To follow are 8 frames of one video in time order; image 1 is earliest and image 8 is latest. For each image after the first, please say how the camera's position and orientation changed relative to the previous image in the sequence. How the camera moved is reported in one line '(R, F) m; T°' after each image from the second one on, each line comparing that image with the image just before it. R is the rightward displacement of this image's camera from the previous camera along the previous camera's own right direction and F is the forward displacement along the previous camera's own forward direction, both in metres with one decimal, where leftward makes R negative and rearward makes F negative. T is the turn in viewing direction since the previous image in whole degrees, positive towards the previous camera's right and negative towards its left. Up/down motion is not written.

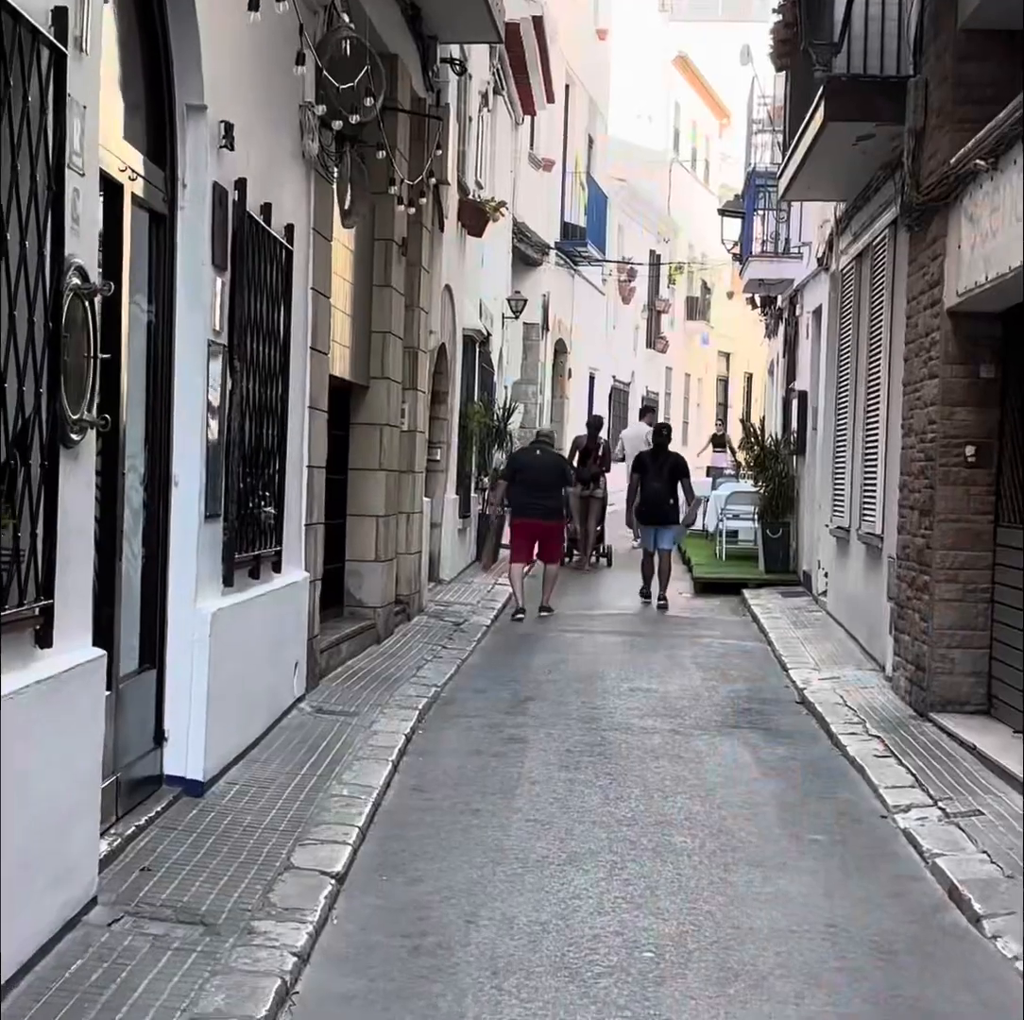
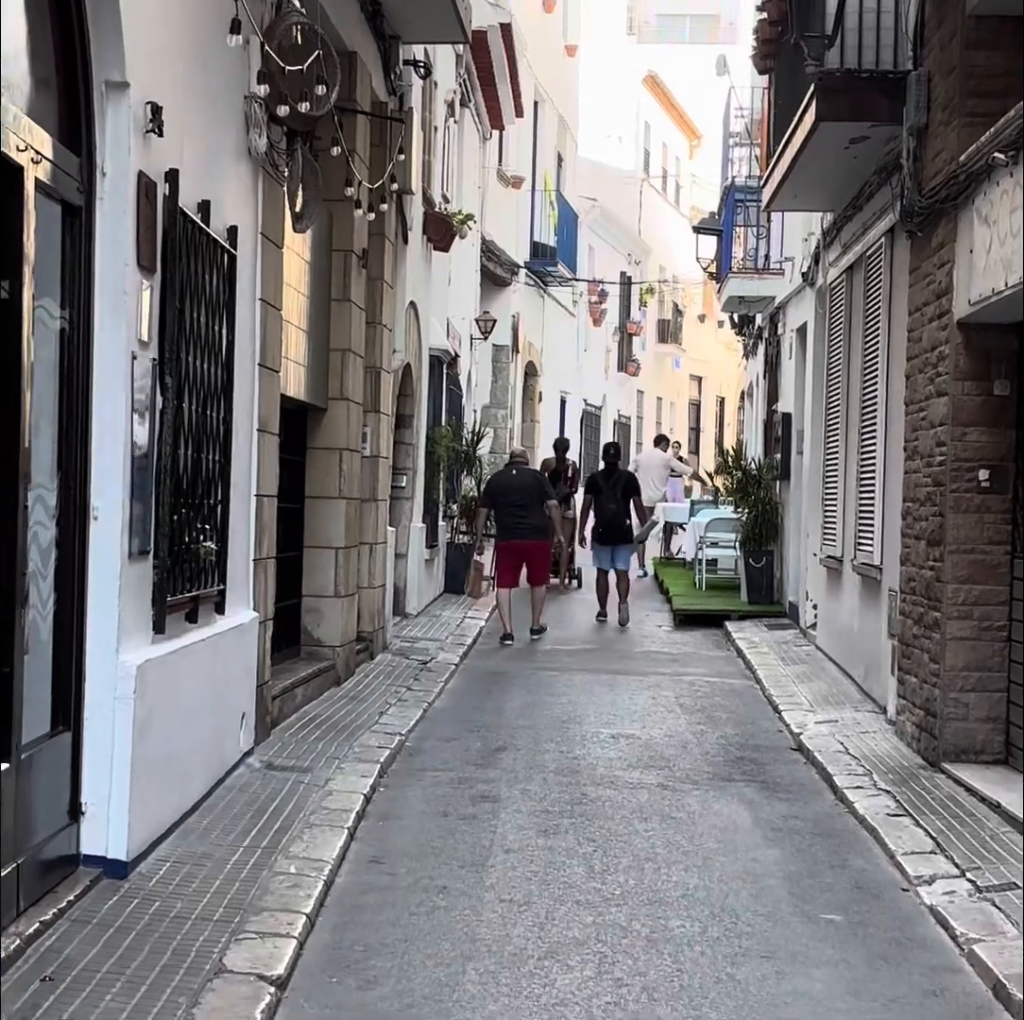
(0.0, +0.8) m; +1°
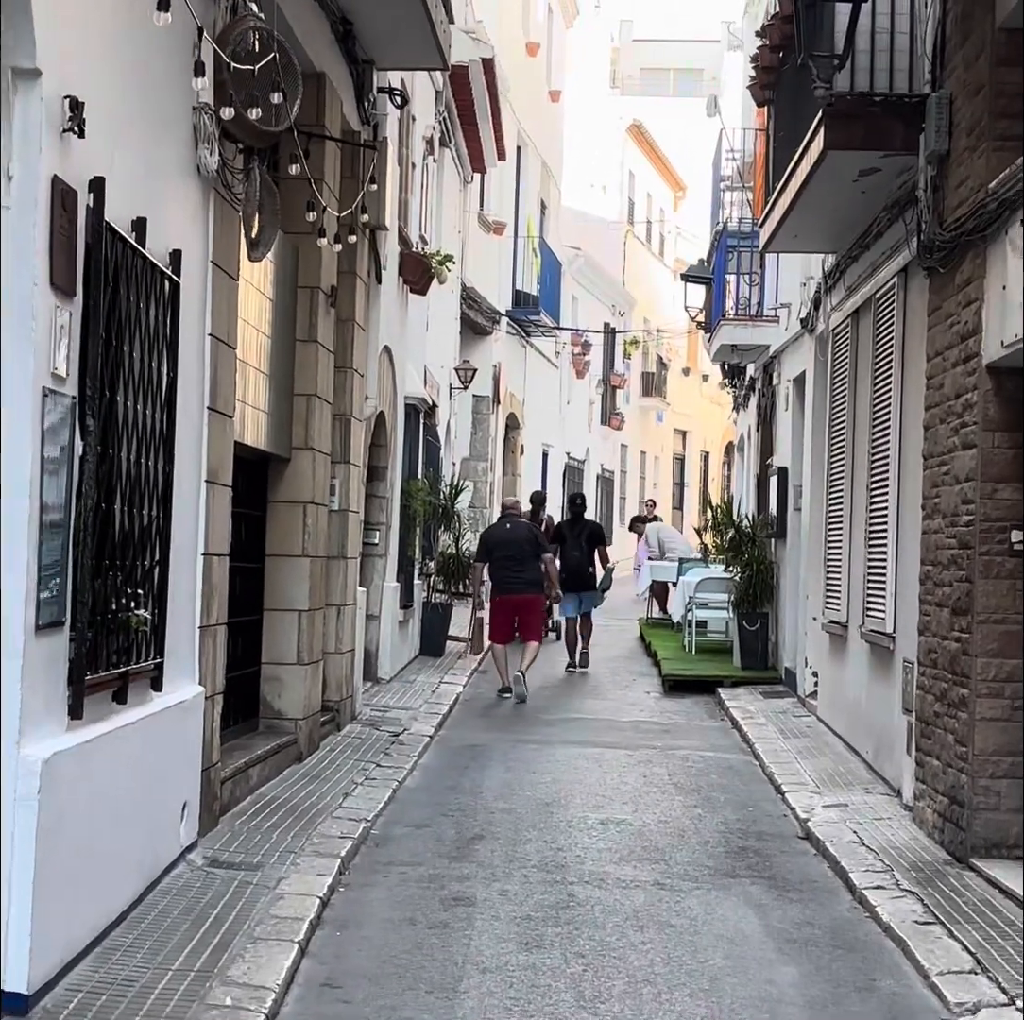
(0.0, +0.8) m; +1°
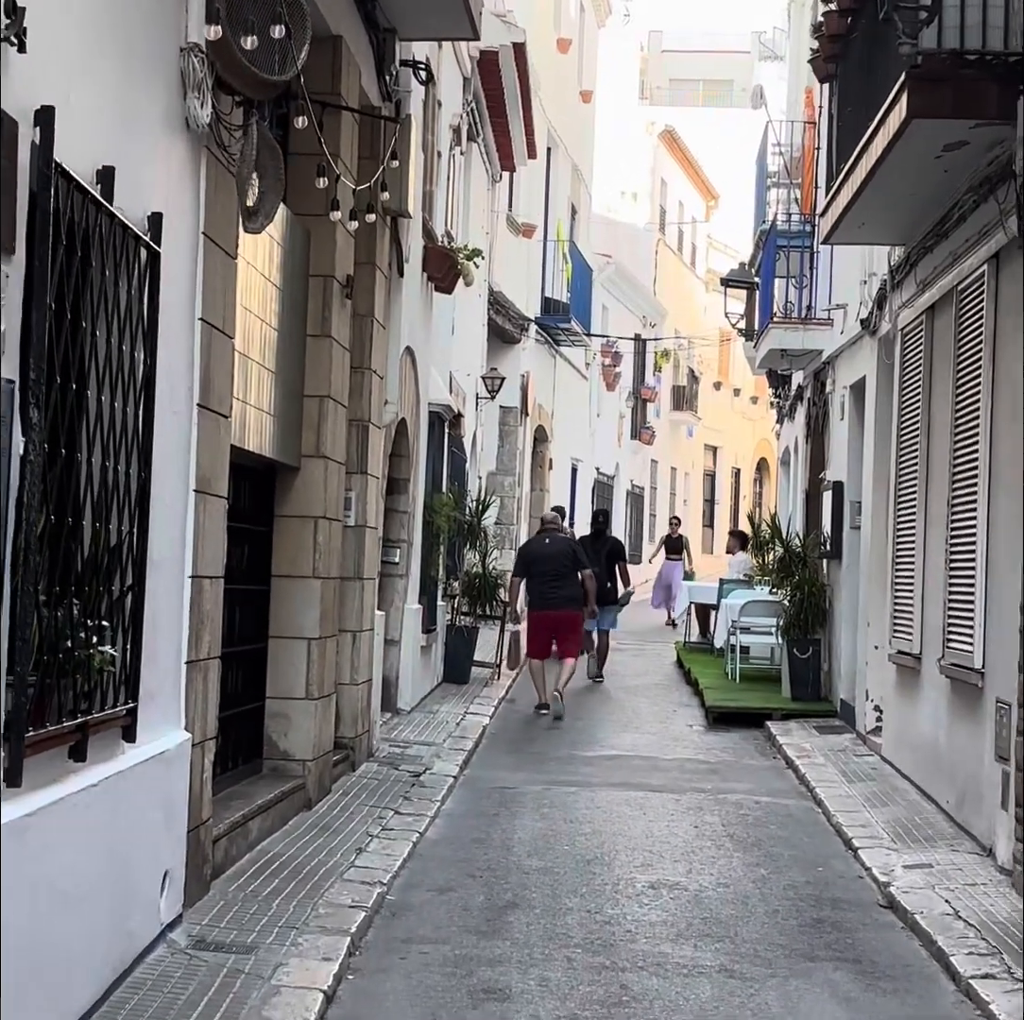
(-0.1, +1.0) m; -1°
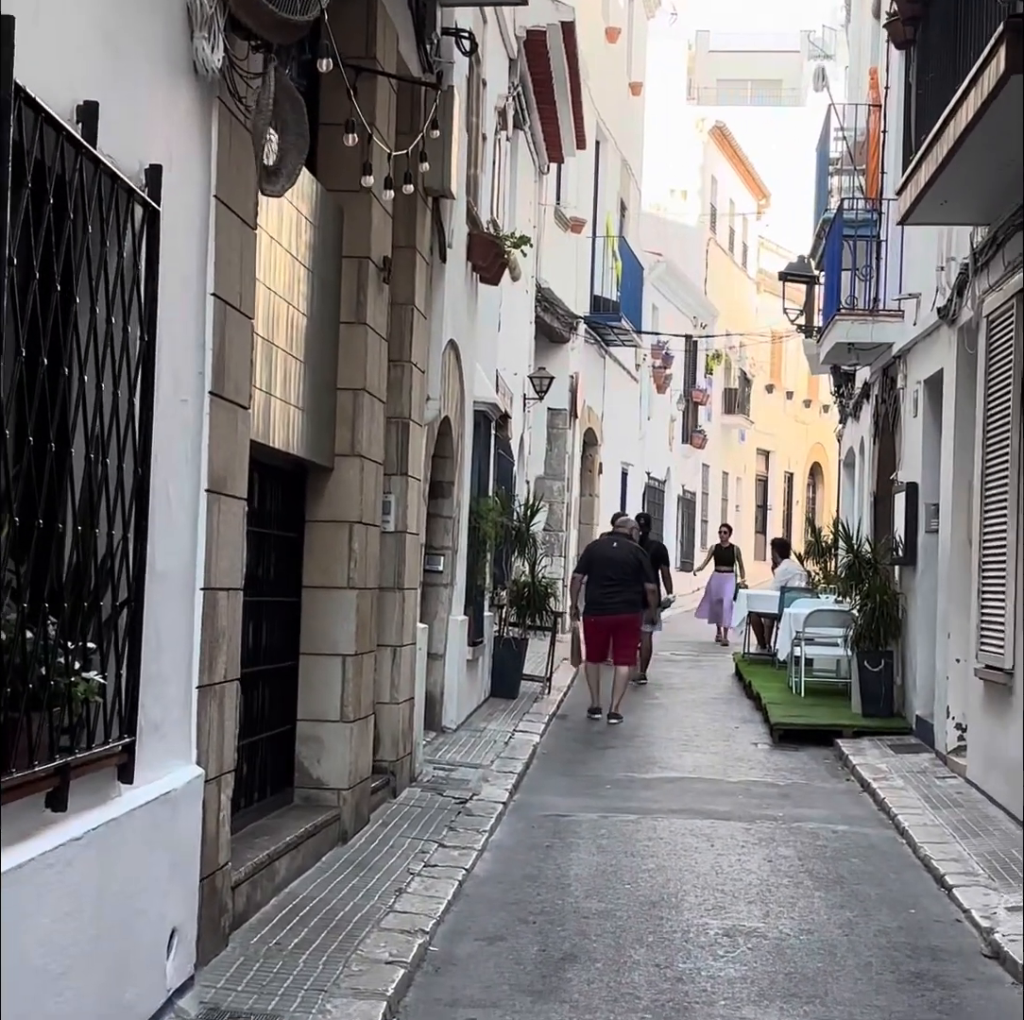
(0.0, +0.7) m; -2°
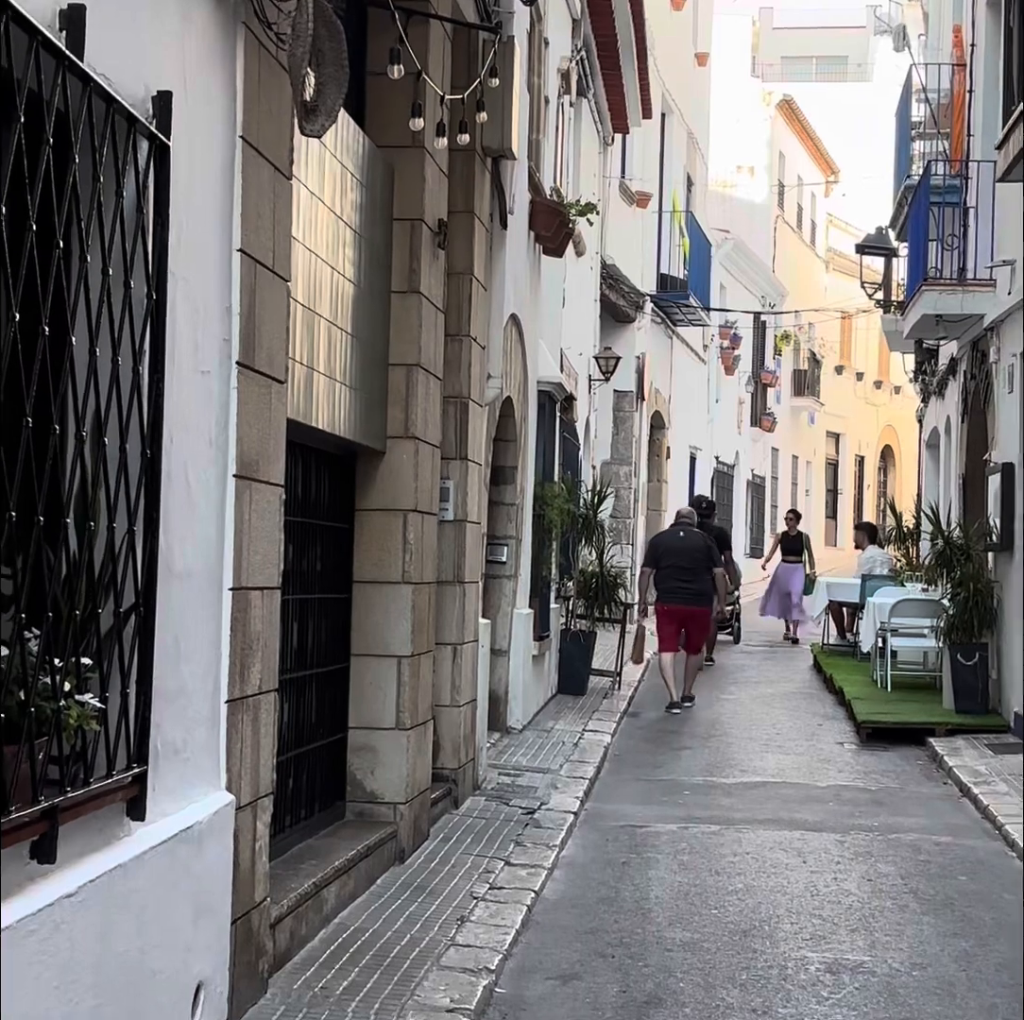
(0.0, +0.7) m; -2°
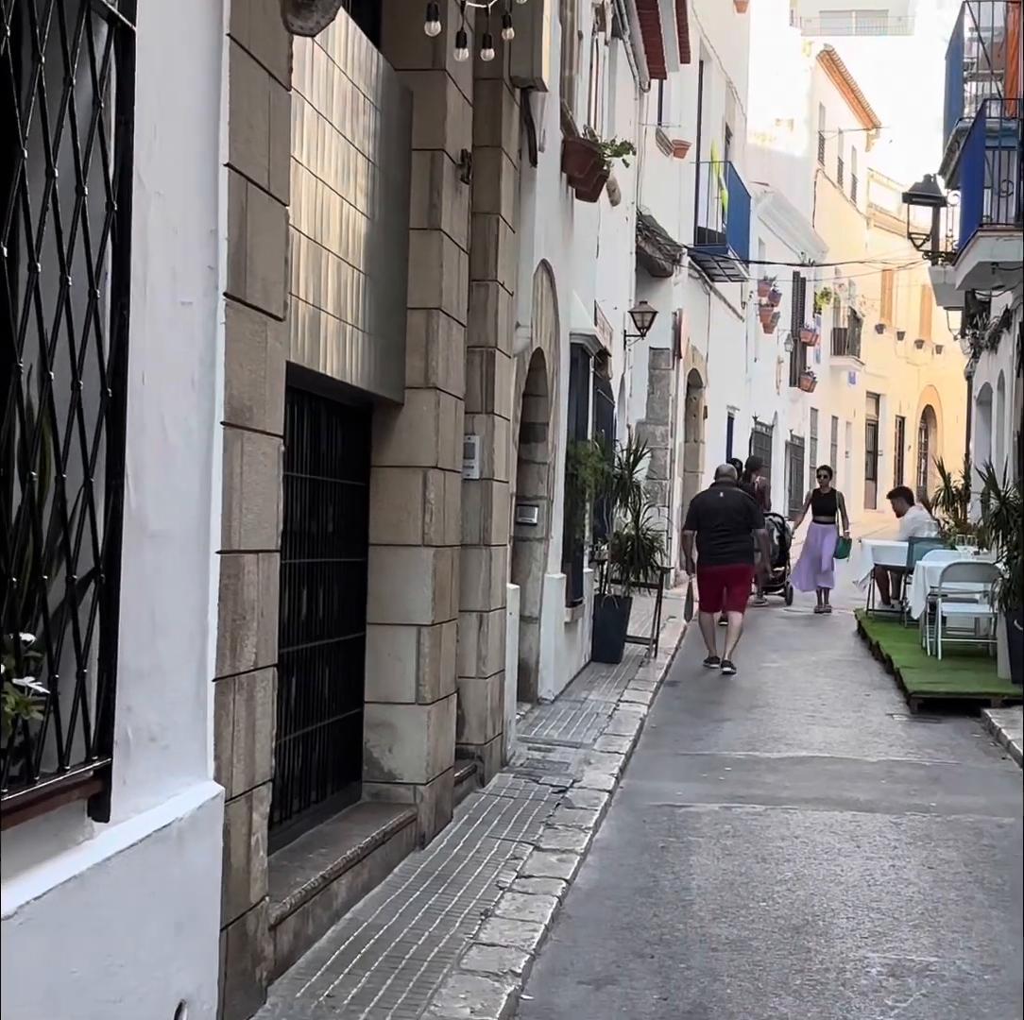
(0.0, +0.5) m; -1°
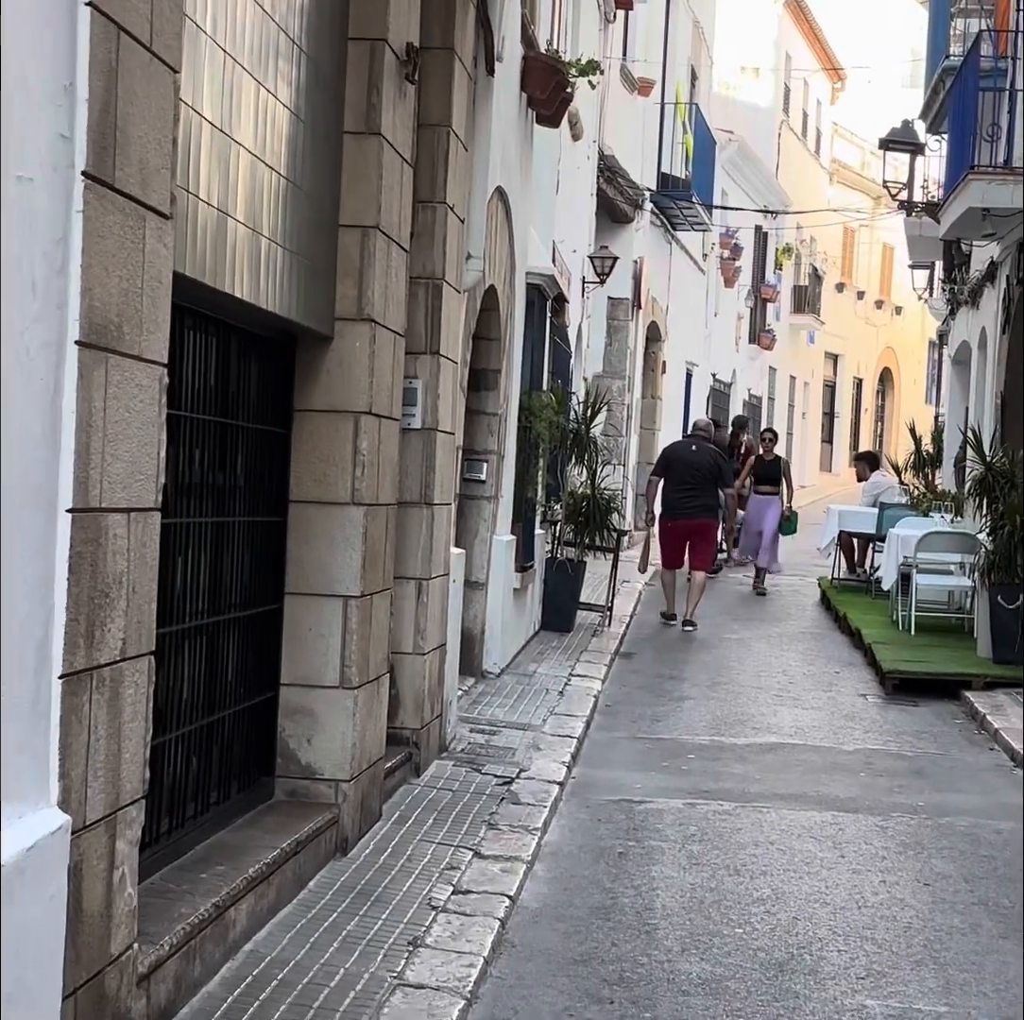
(0.0, +0.9) m; +2°
